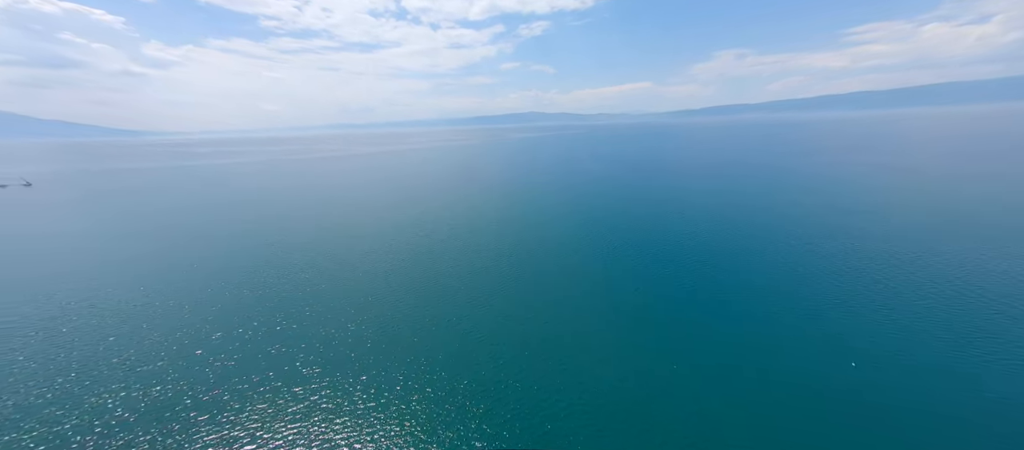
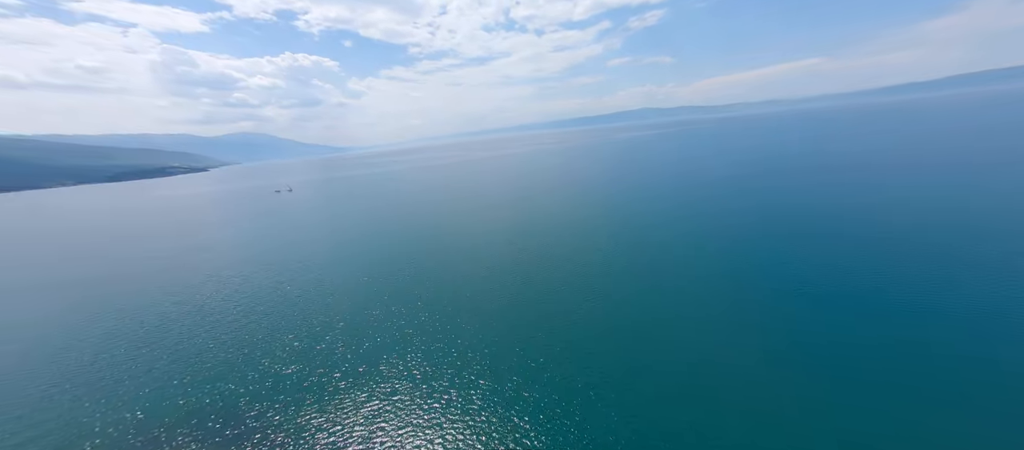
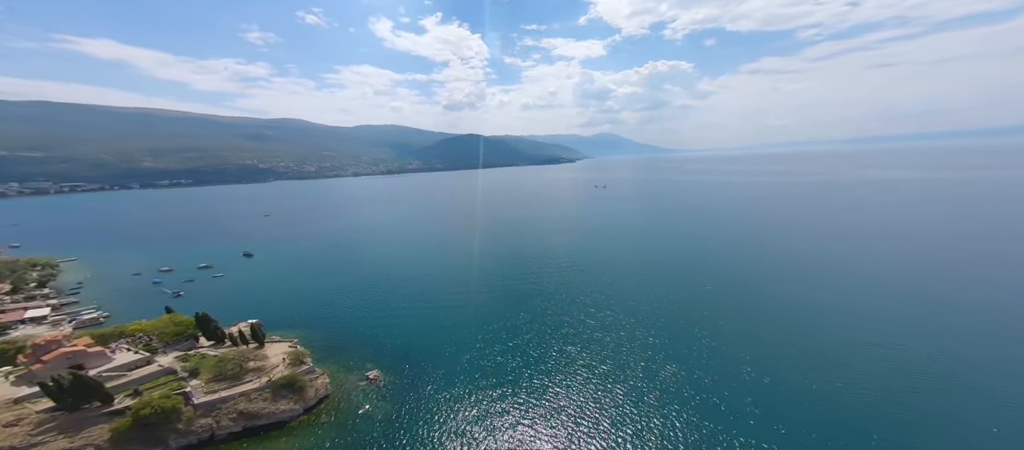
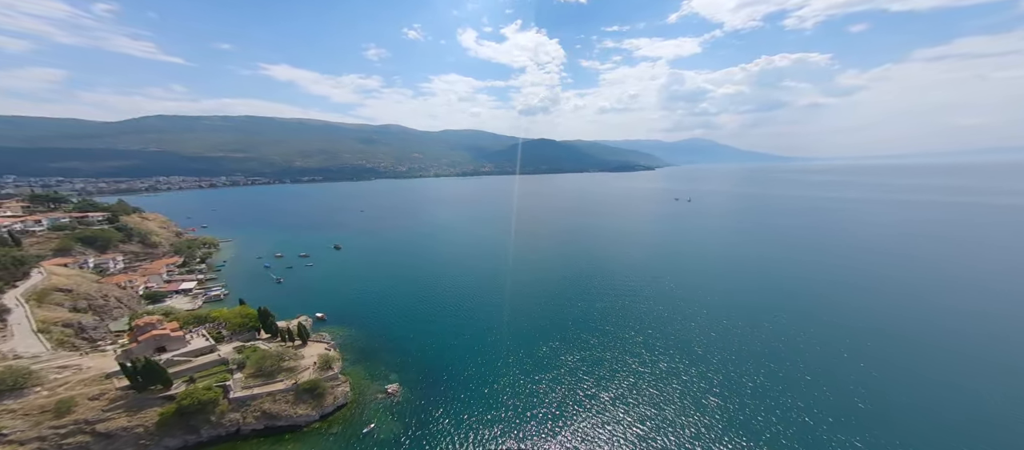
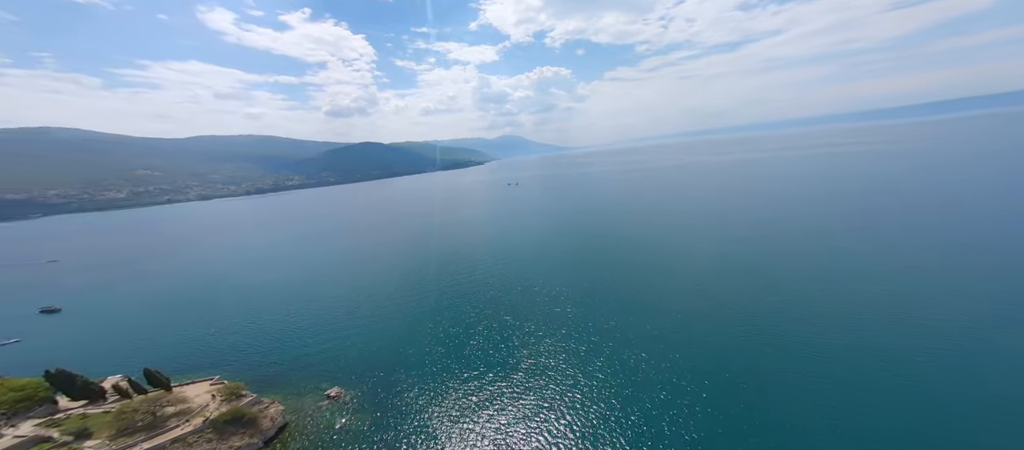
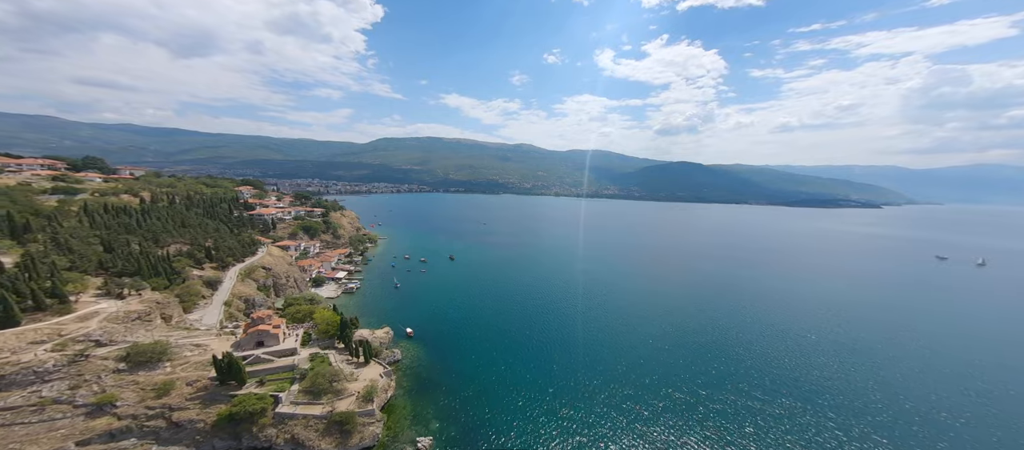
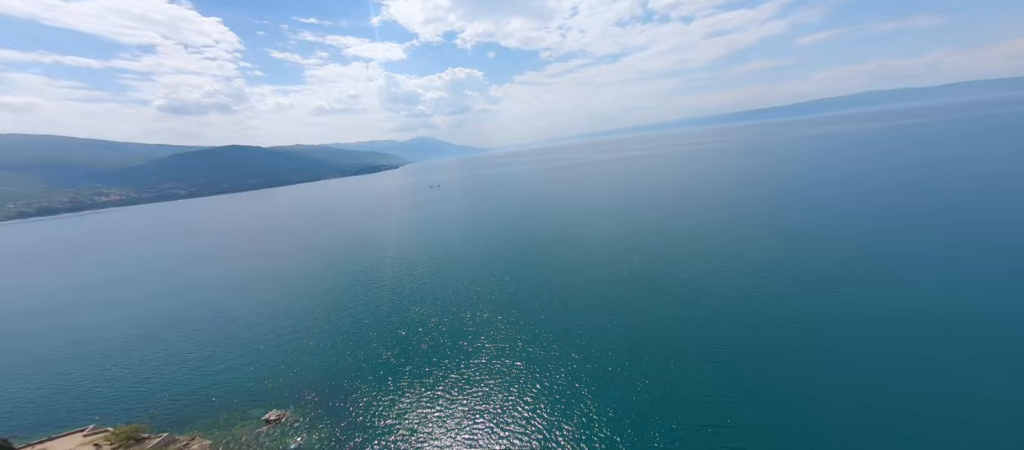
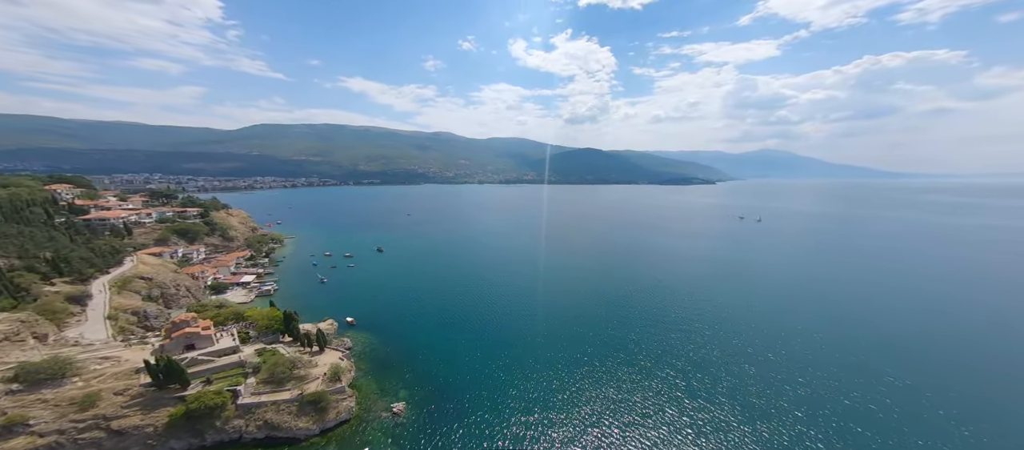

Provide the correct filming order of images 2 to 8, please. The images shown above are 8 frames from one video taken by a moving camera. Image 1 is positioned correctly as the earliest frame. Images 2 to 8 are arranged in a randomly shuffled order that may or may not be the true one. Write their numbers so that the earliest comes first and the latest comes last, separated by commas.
2, 7, 5, 3, 4, 8, 6
